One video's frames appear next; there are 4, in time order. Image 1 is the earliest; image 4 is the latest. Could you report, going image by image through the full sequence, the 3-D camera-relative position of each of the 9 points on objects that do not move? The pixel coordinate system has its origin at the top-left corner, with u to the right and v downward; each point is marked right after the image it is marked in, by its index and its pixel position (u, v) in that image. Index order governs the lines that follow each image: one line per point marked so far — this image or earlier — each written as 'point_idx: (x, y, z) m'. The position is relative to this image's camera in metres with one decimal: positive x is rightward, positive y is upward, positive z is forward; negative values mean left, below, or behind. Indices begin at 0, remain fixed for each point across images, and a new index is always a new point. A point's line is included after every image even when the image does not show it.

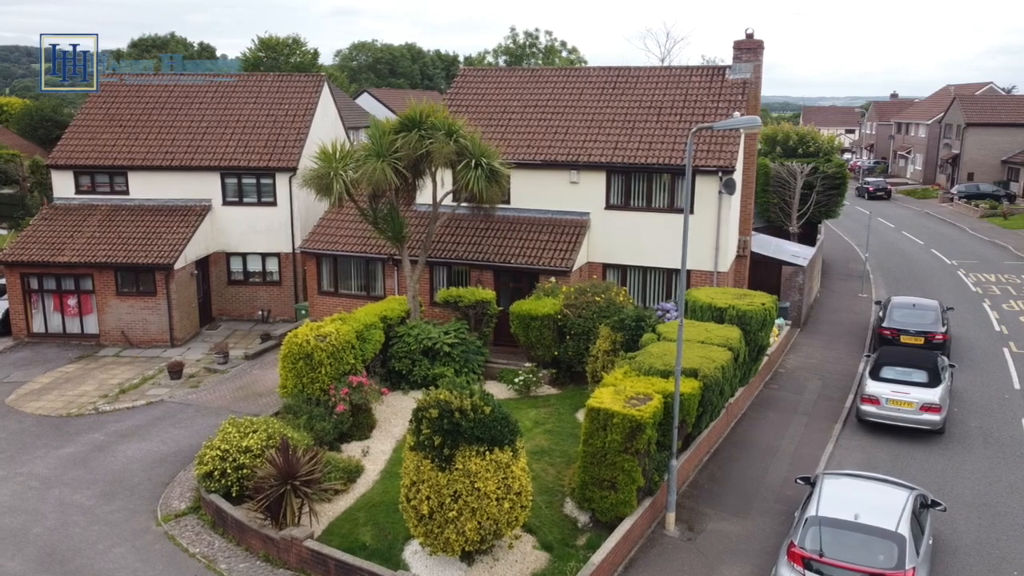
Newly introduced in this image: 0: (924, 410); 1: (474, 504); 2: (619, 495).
0: (+9.0, -2.6, +17.5) m
1: (-0.5, -3.0, +11.3) m
2: (+1.7, -3.3, +12.6) m
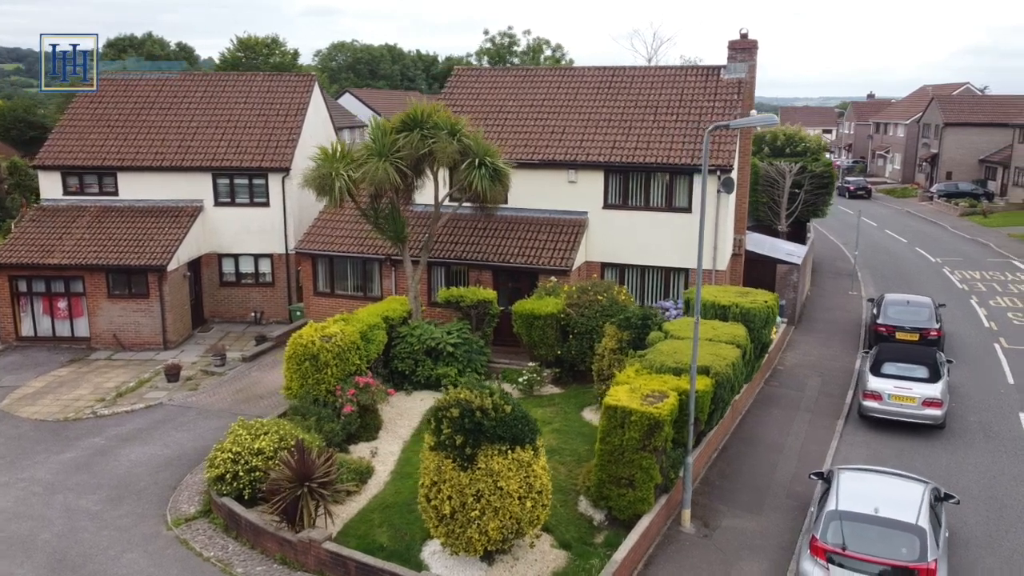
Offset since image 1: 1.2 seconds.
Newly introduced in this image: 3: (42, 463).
0: (+9.1, -2.6, +17.7) m
1: (-0.2, -3.0, +11.3) m
2: (+2.0, -3.2, +12.7) m
3: (-9.5, -3.5, +16.3) m
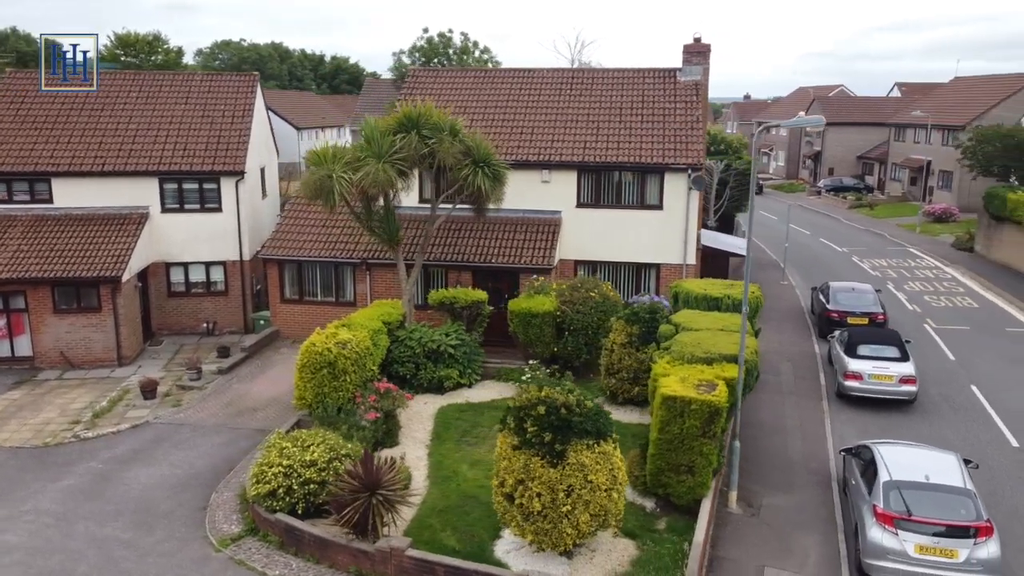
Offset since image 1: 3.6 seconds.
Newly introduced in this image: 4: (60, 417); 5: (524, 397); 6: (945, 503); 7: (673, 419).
0: (+9.4, -2.2, +19.2) m
1: (+1.1, -3.0, +11.5) m
2: (+3.0, -3.1, +13.2) m
3: (-8.8, -3.8, +15.1) m
4: (-10.7, -3.1, +19.1) m
5: (+0.2, -1.6, +11.7) m
6: (+6.3, -3.1, +11.7) m
7: (+2.6, -2.2, +13.2) m
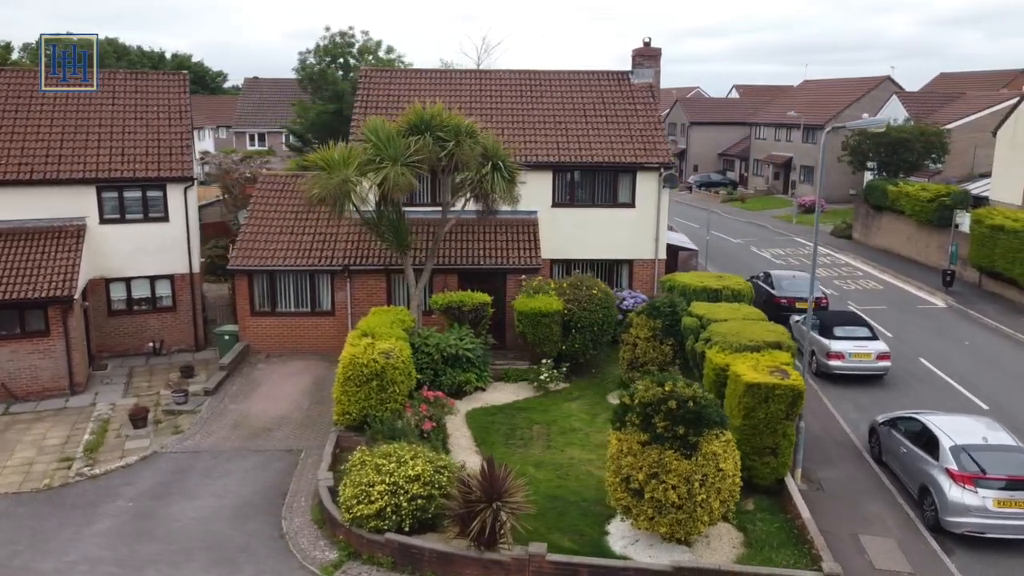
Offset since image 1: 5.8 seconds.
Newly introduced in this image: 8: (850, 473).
0: (+9.6, -1.9, +21.2) m
1: (+3.1, -2.9, +12.0) m
2: (+4.7, -3.0, +14.0) m
3: (-7.3, -4.2, +13.5) m
4: (-10.0, -3.6, +17.1) m
5: (+2.1, -1.6, +12.0) m
6: (+8.2, -2.9, +13.2) m
7: (+4.2, -2.0, +14.0) m
8: (+6.6, -3.6, +15.7) m
